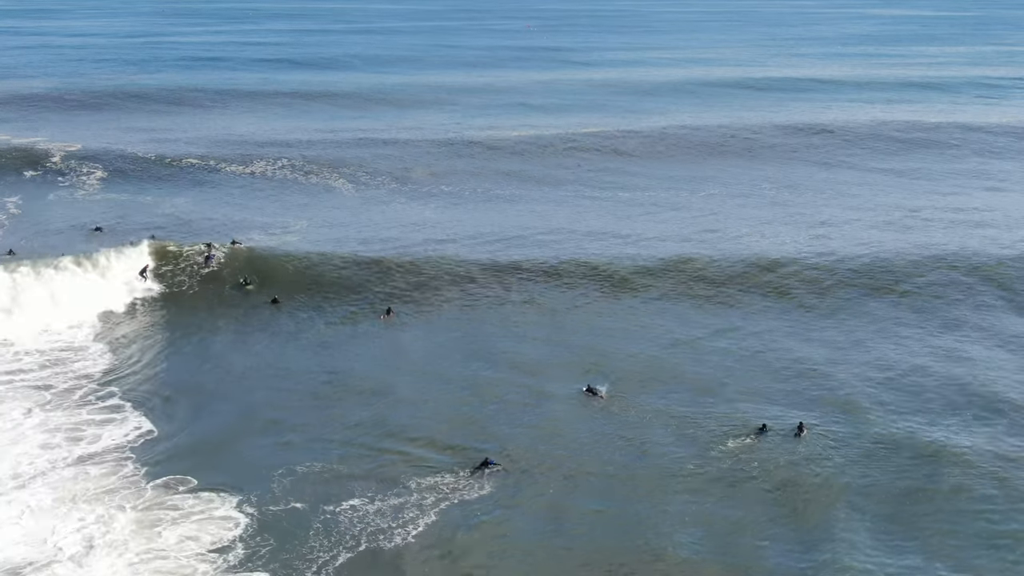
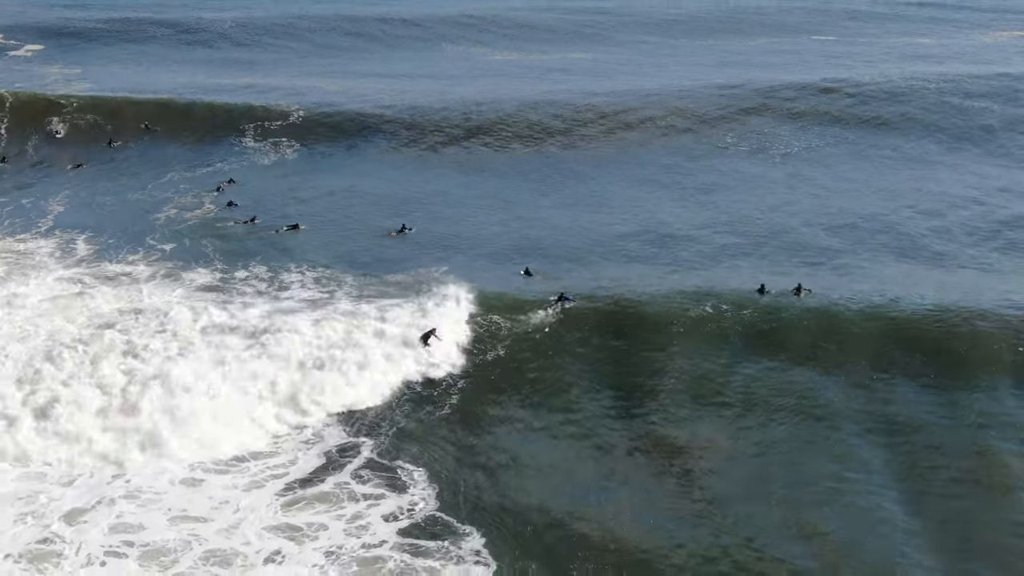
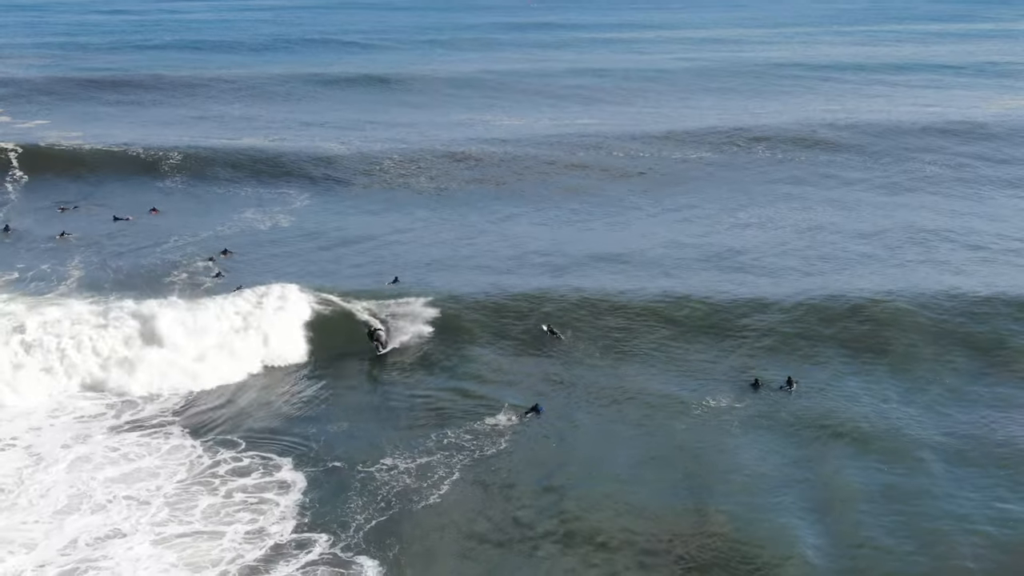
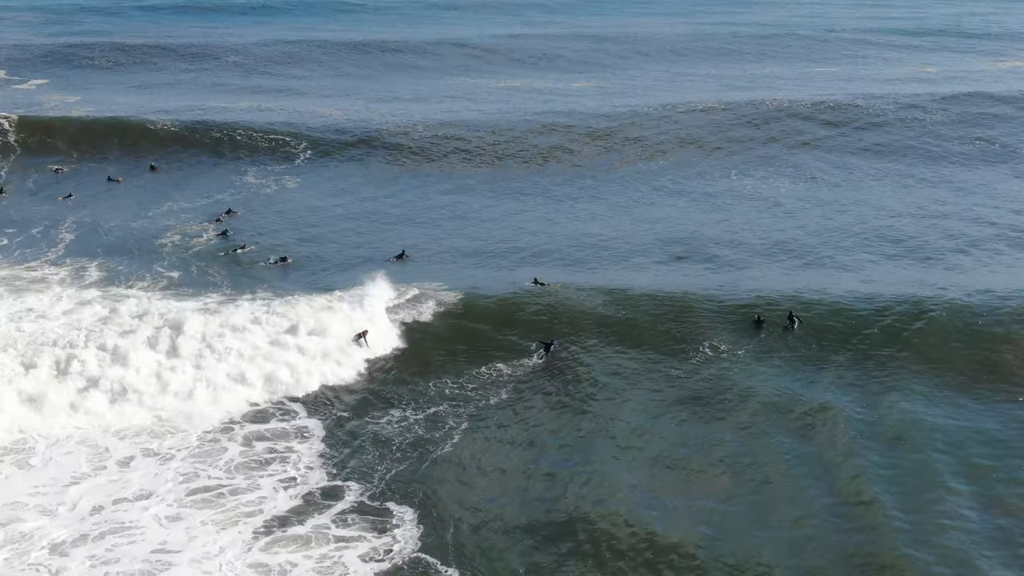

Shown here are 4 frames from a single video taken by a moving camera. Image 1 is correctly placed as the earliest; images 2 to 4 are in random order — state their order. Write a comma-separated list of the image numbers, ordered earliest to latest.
3, 4, 2
